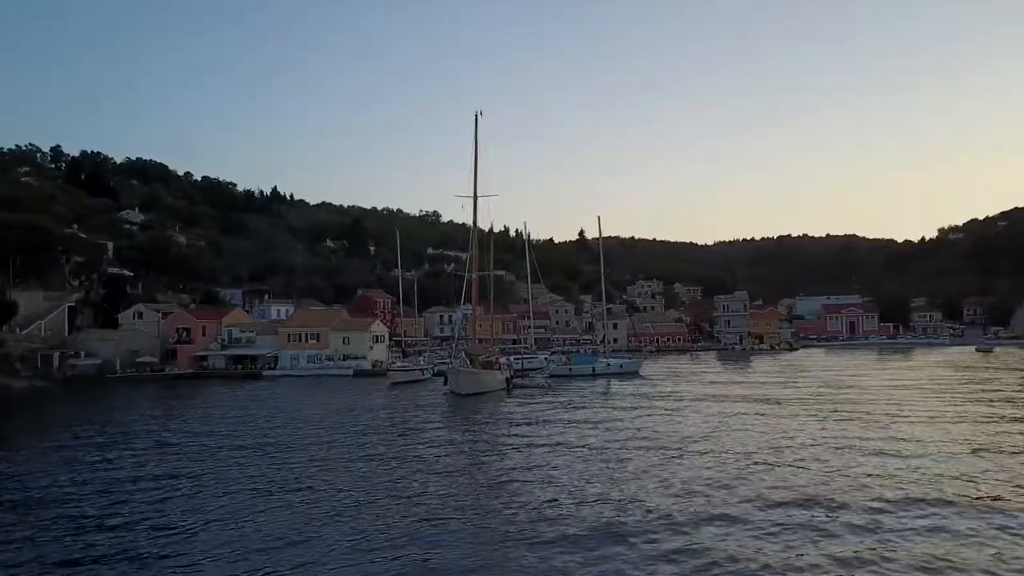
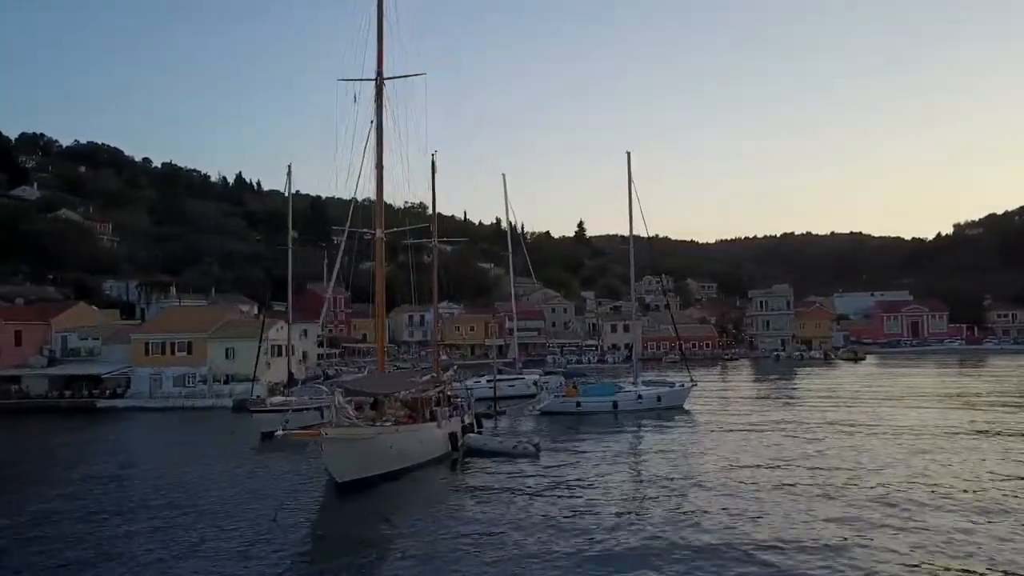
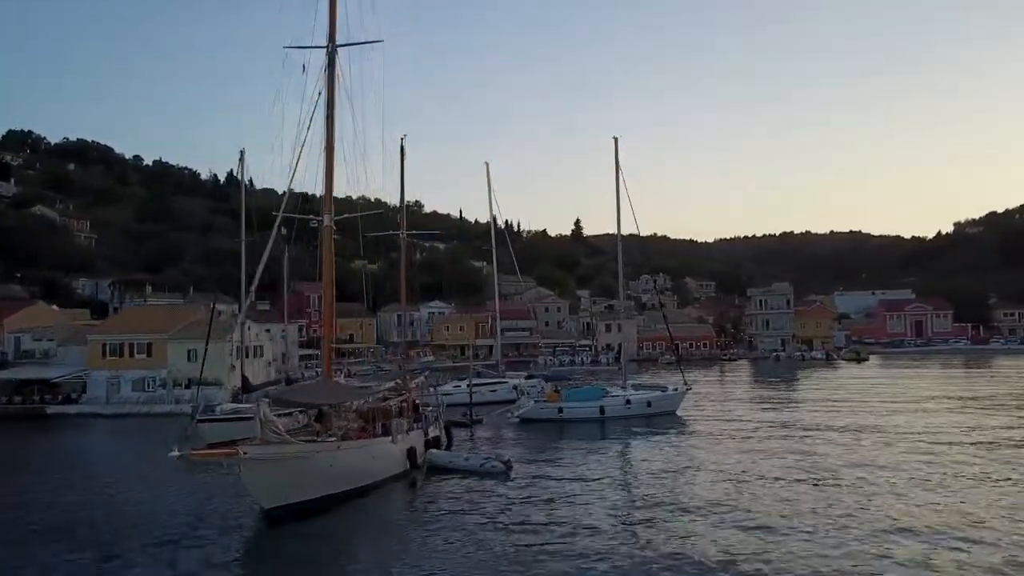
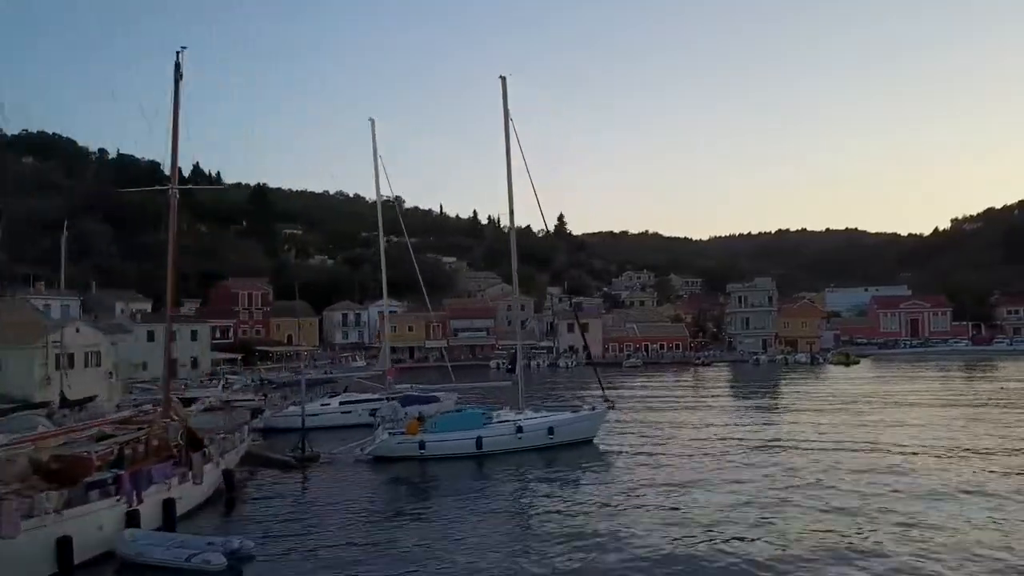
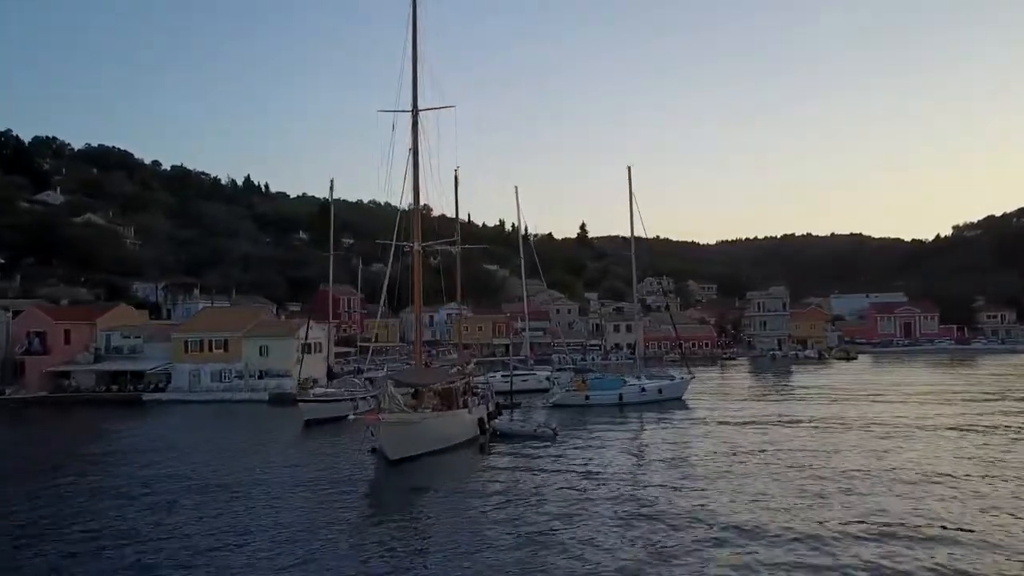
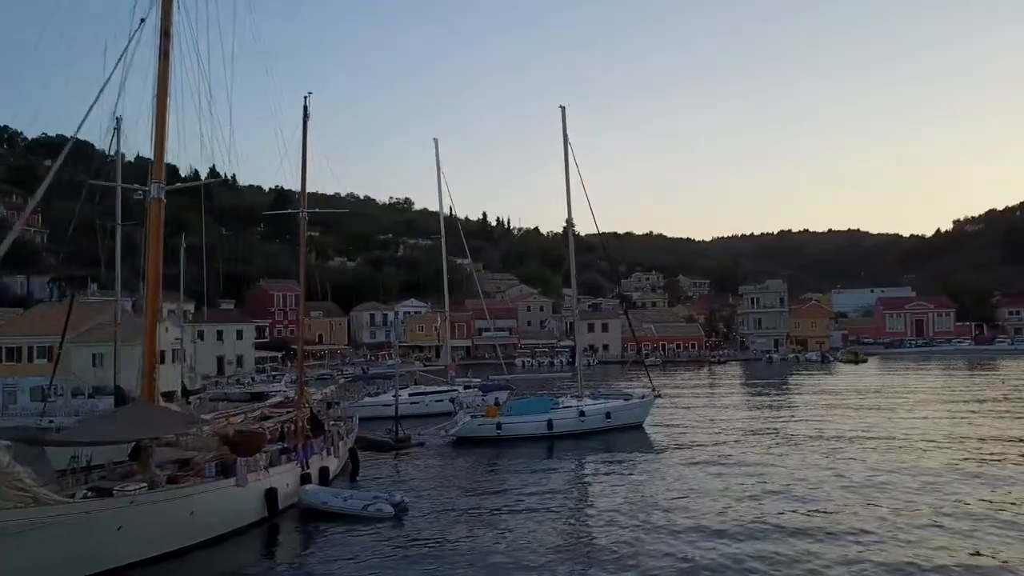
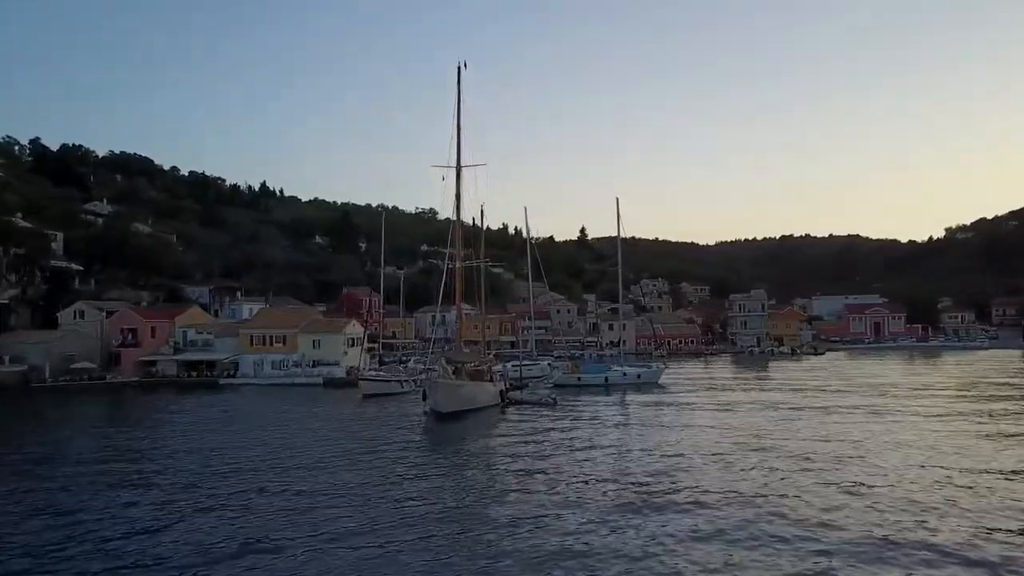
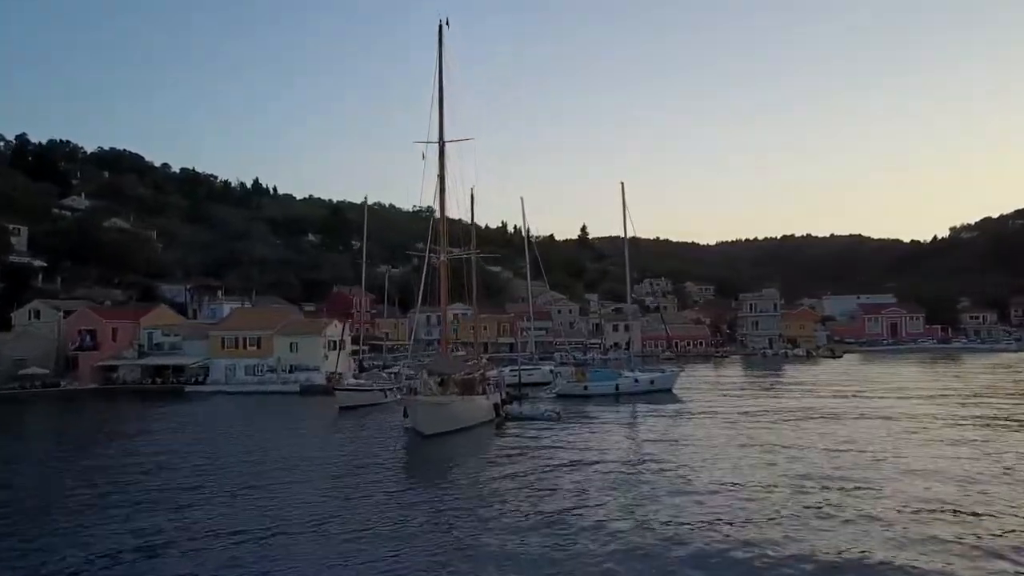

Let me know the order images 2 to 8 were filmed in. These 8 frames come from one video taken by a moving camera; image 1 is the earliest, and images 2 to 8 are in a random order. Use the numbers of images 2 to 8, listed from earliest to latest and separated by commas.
7, 8, 5, 2, 3, 6, 4
